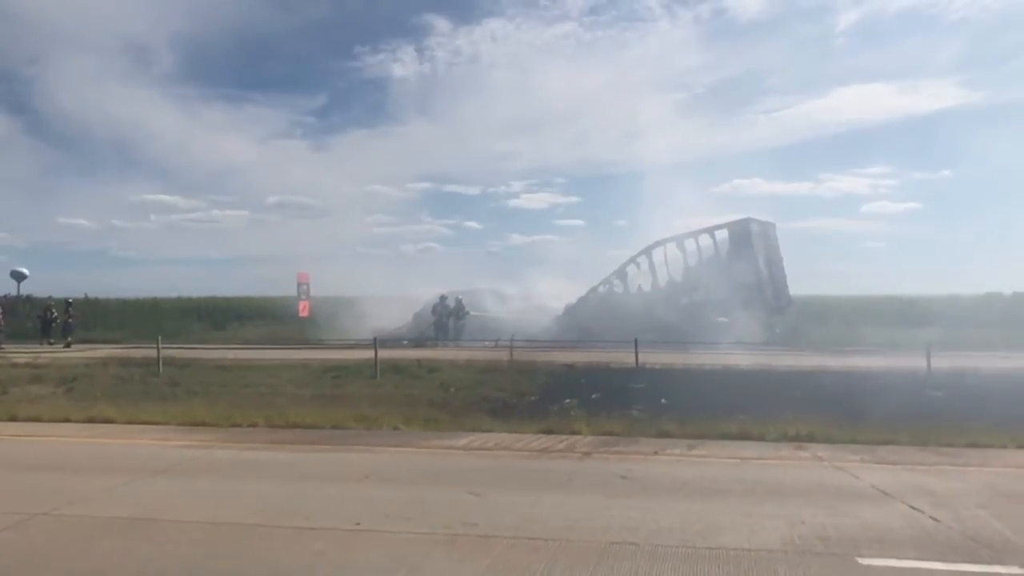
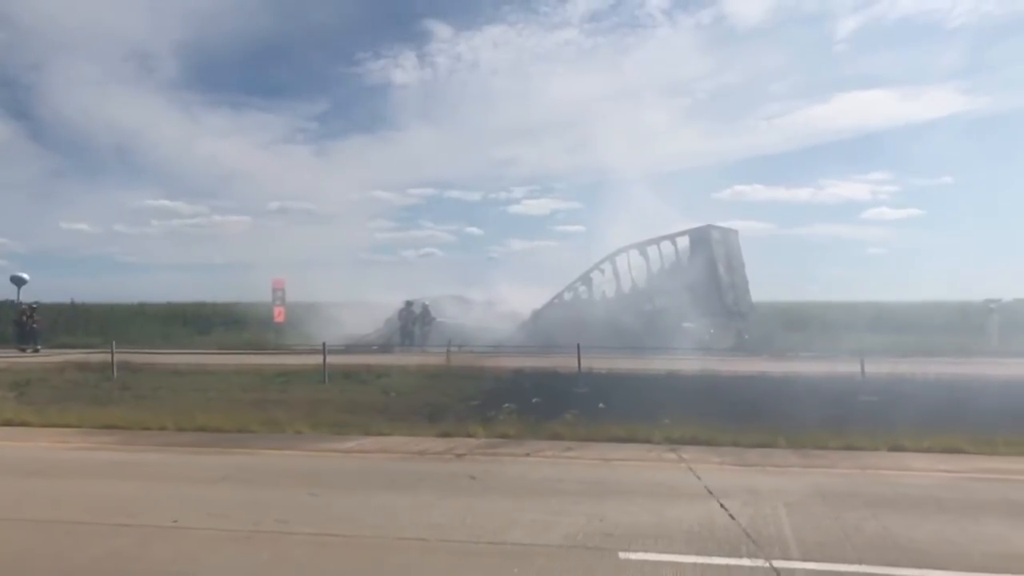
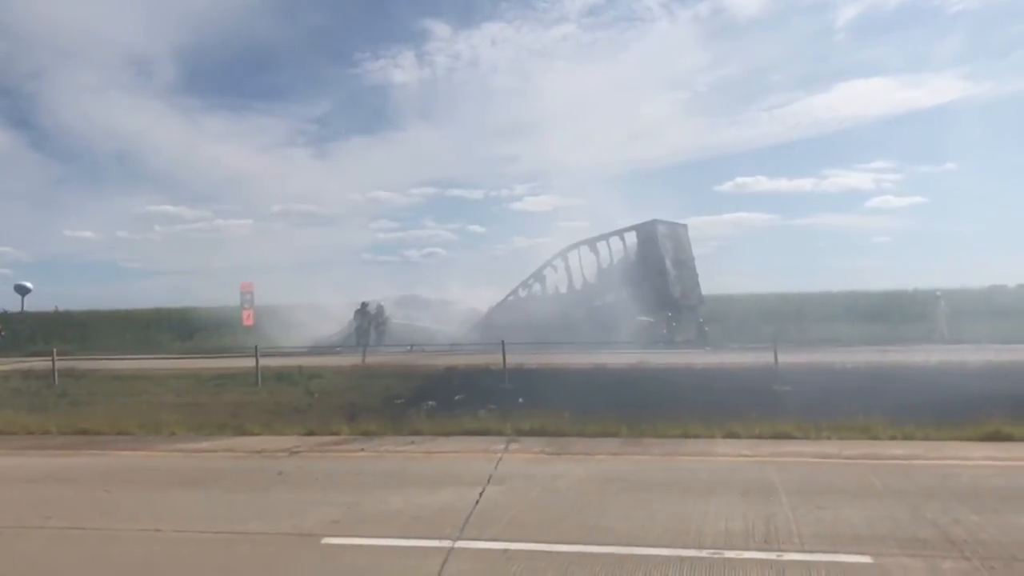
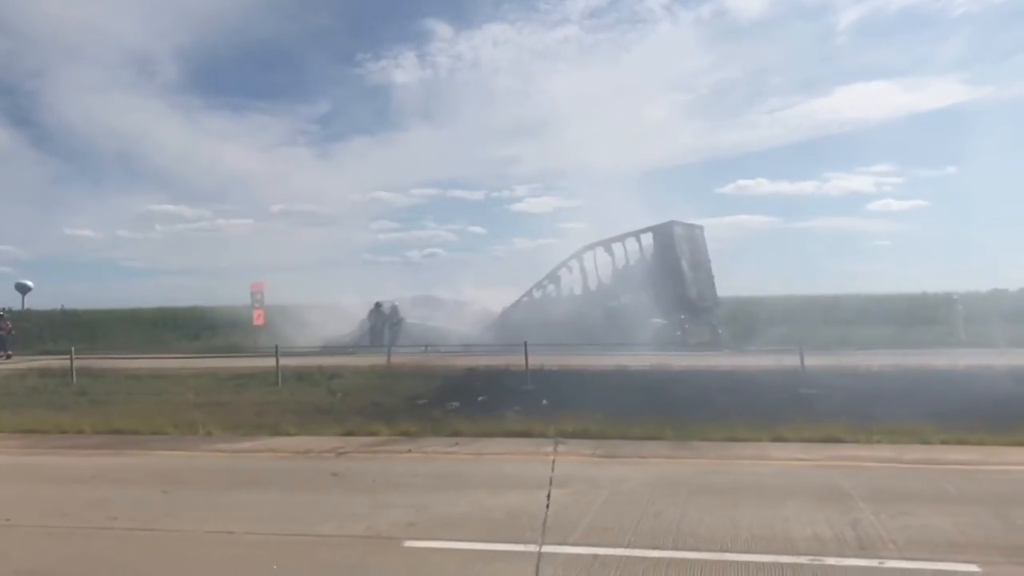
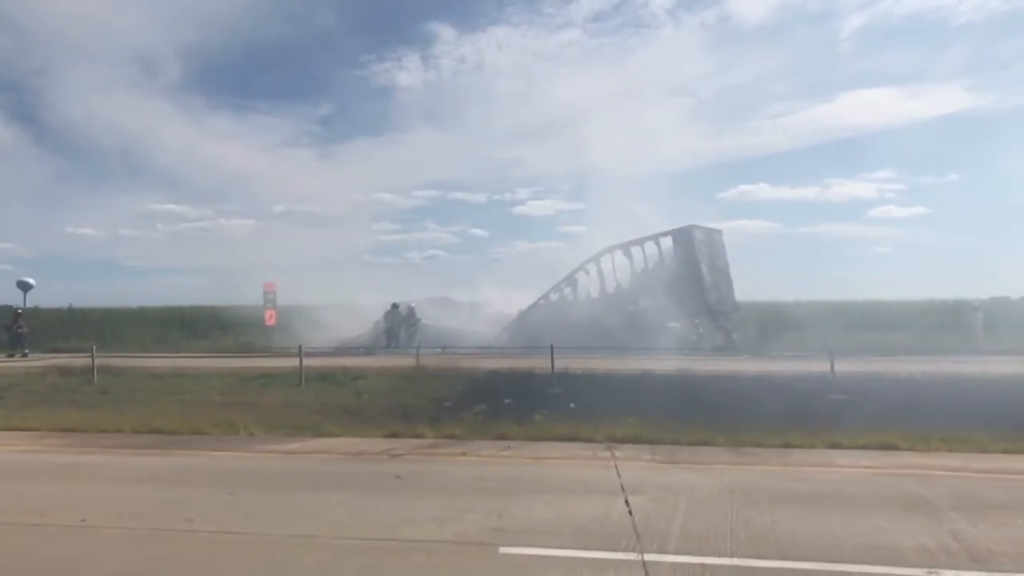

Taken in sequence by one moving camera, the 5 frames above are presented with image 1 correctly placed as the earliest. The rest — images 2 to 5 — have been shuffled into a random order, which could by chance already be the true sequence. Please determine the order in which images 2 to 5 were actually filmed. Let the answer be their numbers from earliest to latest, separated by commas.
2, 5, 4, 3
